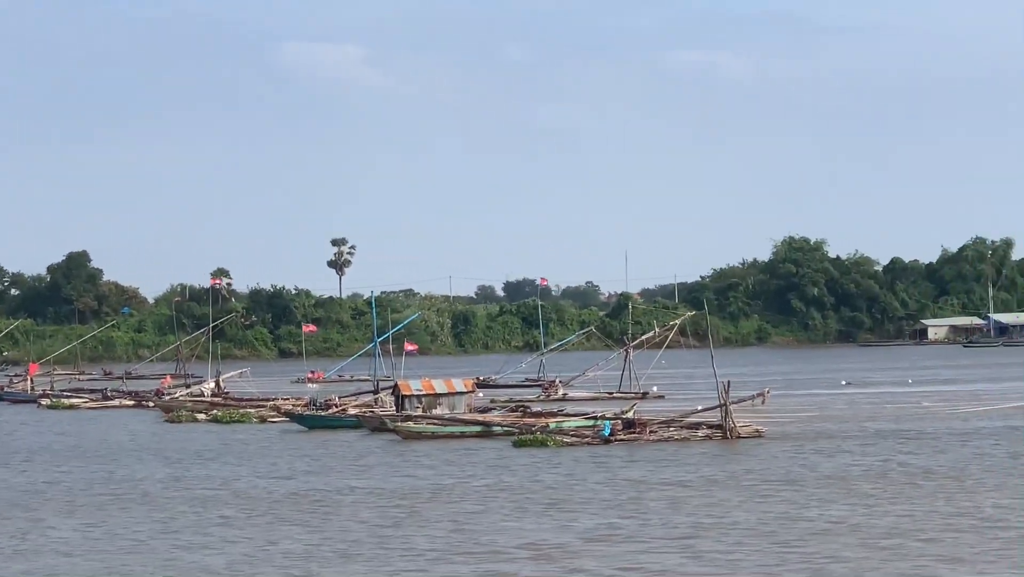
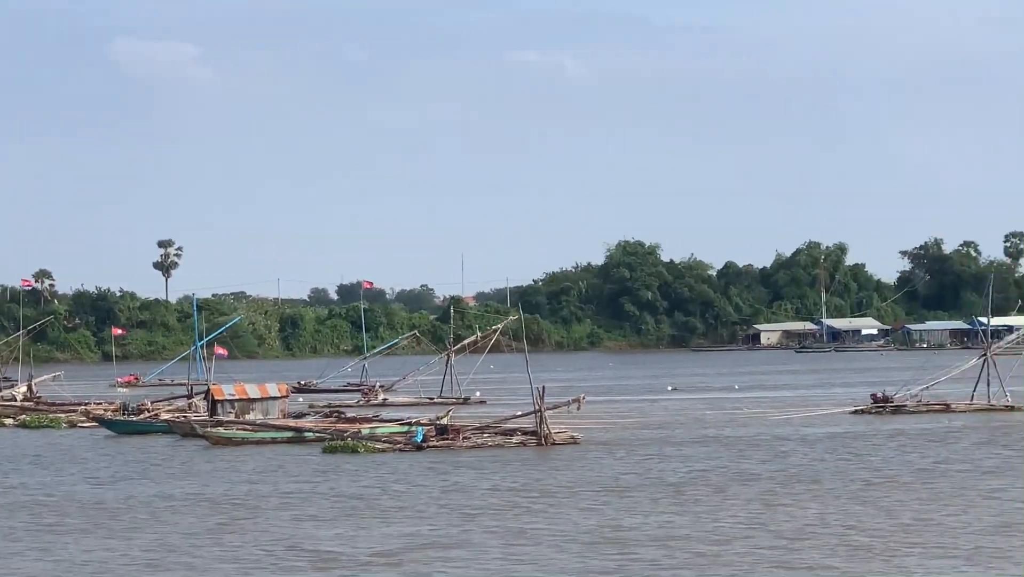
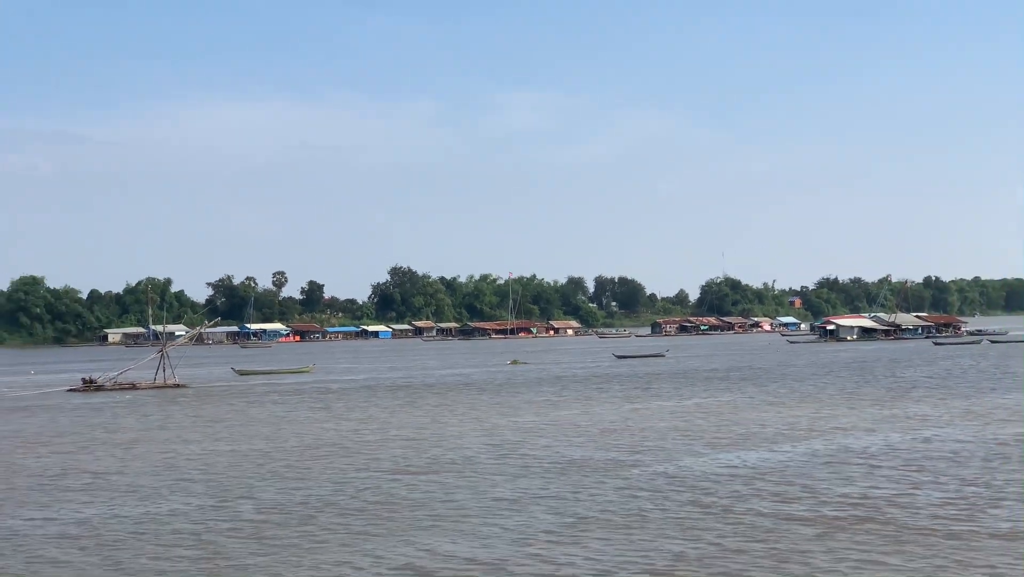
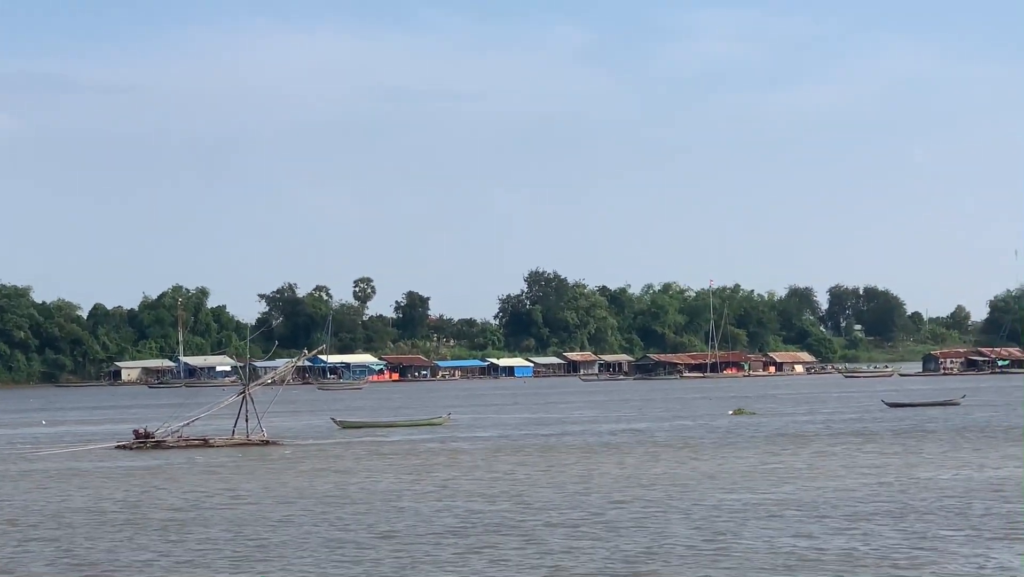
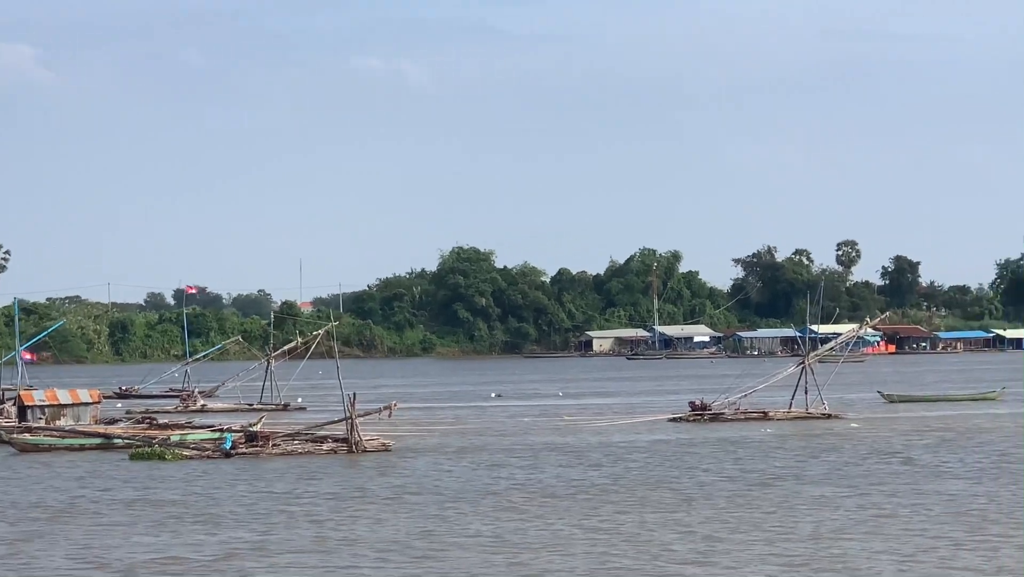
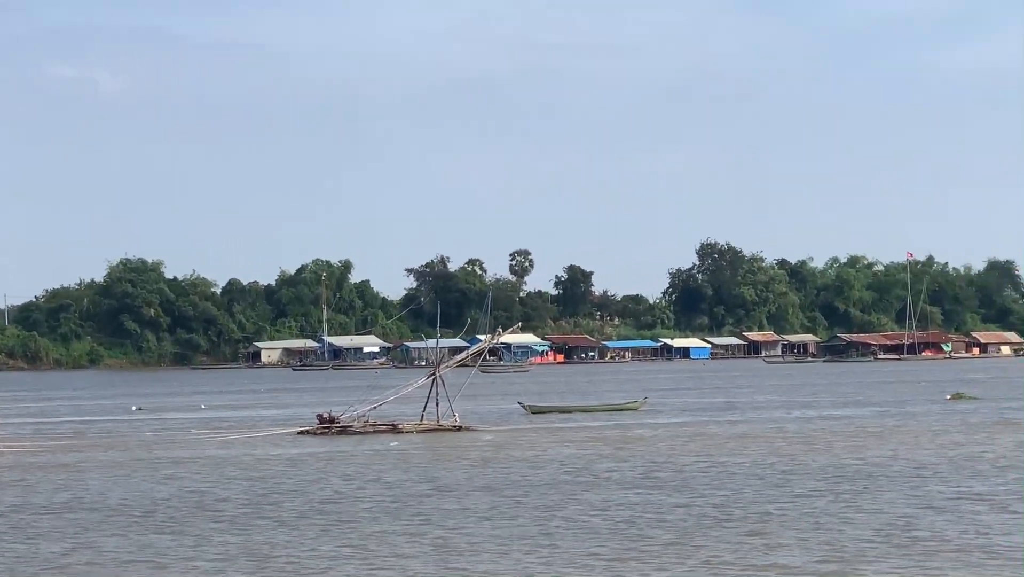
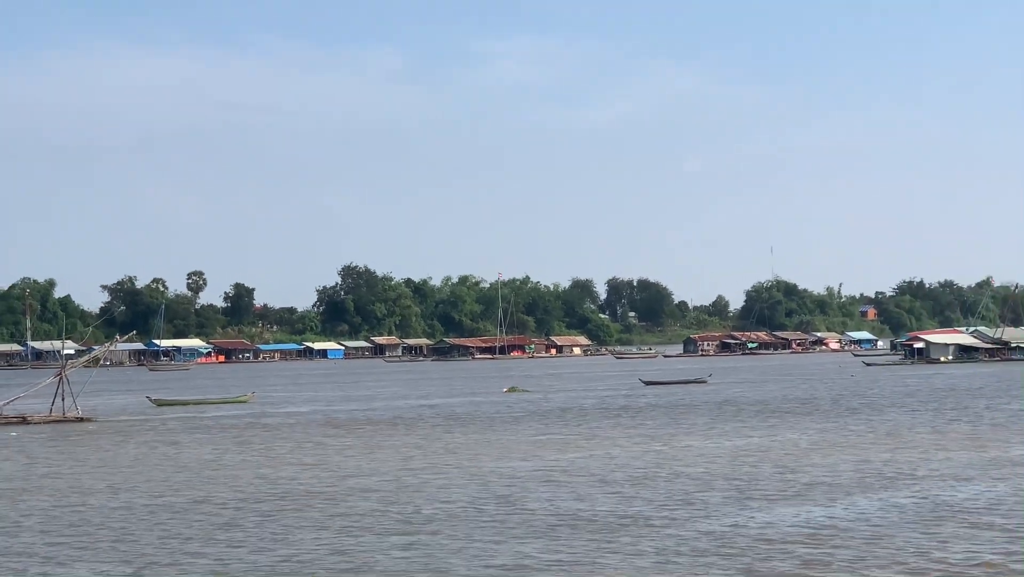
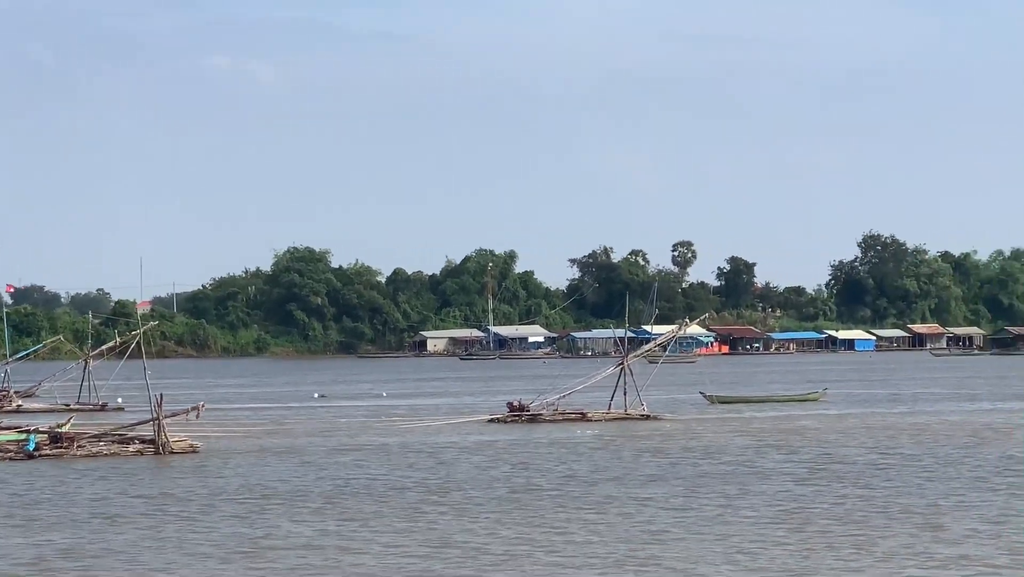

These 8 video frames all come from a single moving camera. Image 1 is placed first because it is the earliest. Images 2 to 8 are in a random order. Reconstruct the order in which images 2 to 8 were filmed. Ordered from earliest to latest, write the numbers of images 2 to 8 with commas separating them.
2, 5, 8, 6, 4, 7, 3
